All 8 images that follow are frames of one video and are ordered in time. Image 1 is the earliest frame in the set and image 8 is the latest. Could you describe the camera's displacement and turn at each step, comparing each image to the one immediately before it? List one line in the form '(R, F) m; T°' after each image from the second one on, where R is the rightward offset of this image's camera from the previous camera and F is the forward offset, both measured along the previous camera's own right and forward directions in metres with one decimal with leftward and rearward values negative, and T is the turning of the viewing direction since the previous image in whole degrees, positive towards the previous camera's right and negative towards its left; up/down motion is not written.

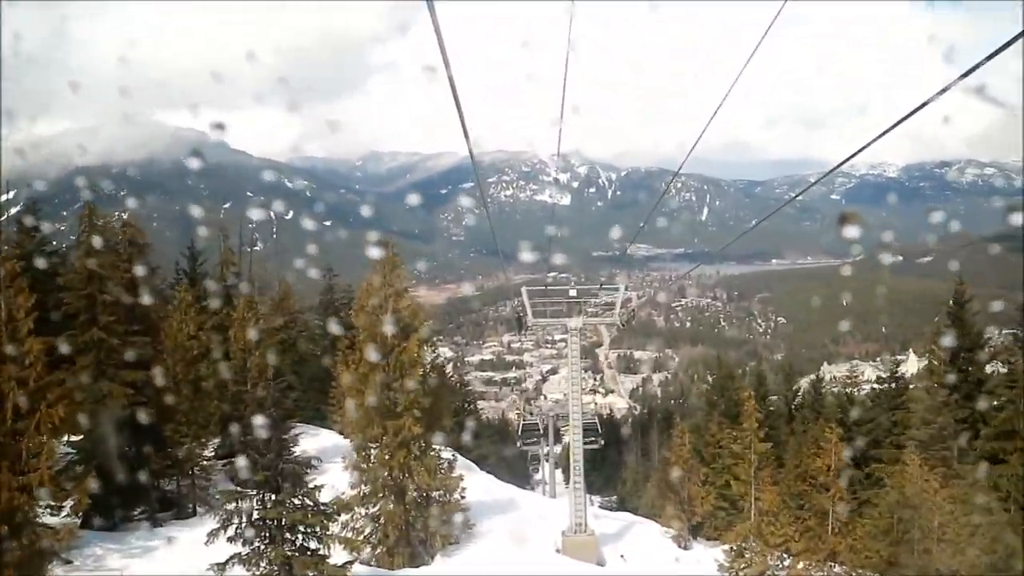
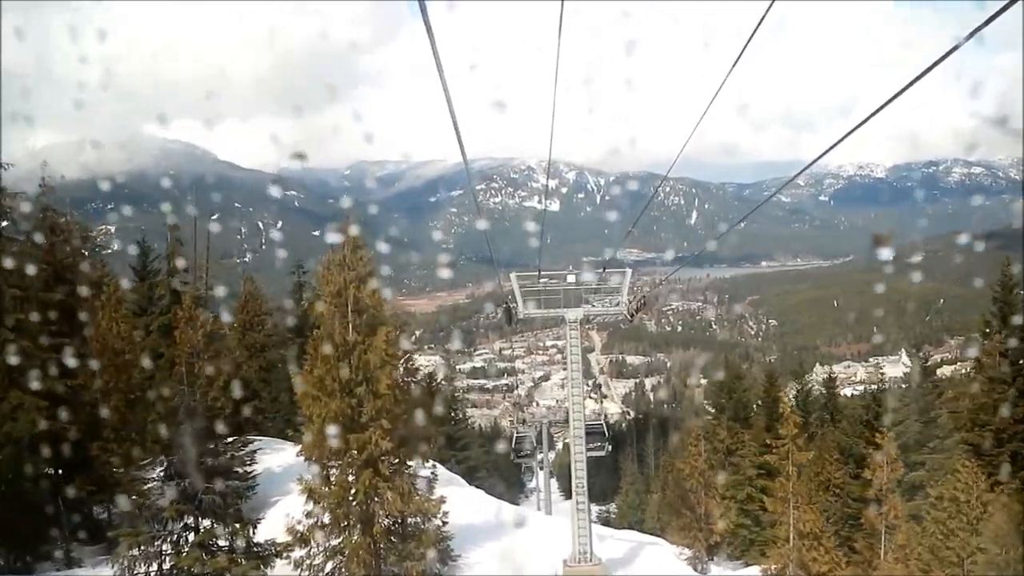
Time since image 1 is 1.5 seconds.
(0.0, +2.3) m; +1°
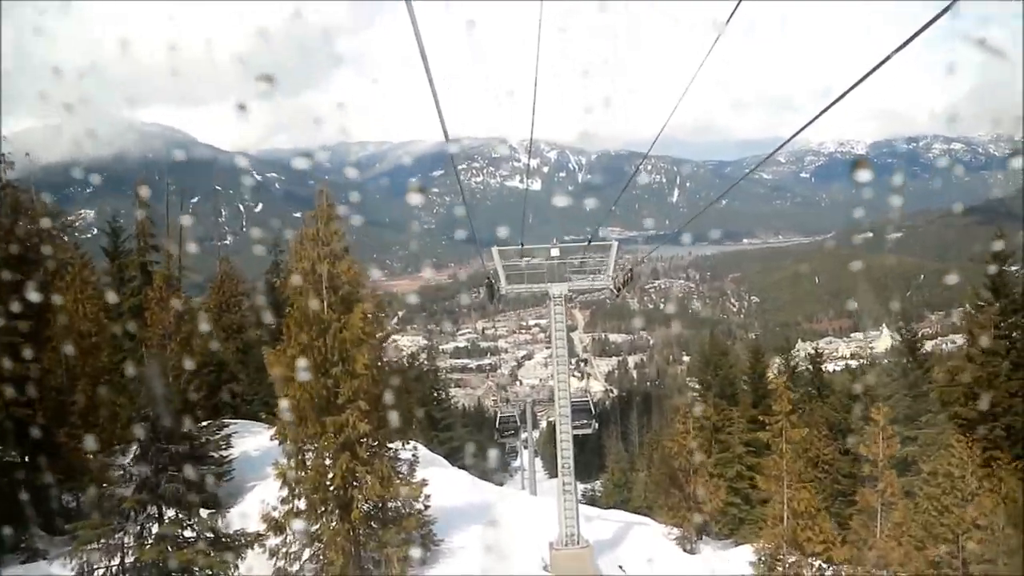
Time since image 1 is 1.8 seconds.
(0.0, +0.5) m; +1°
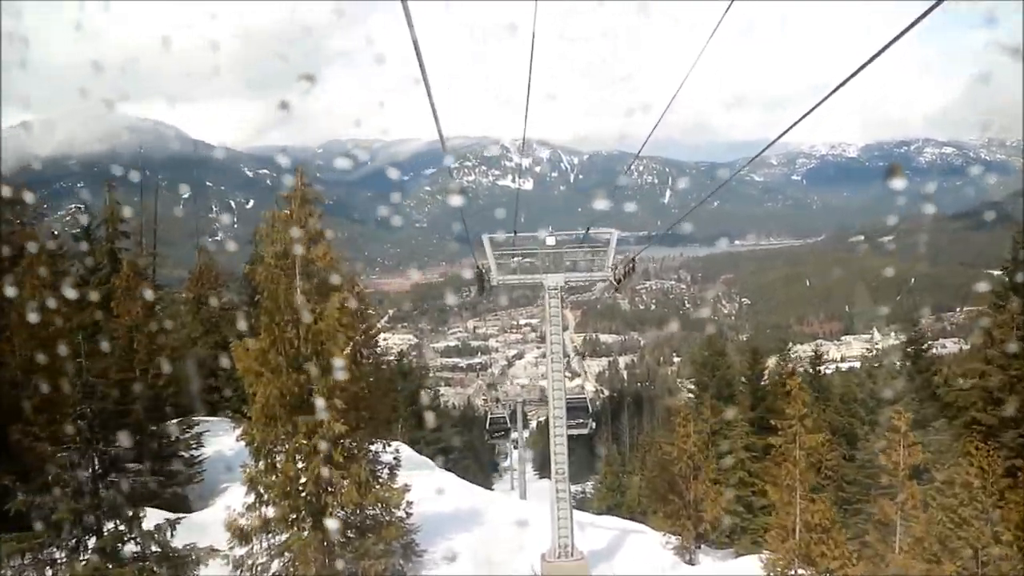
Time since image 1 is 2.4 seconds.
(0.0, +0.9) m; +1°
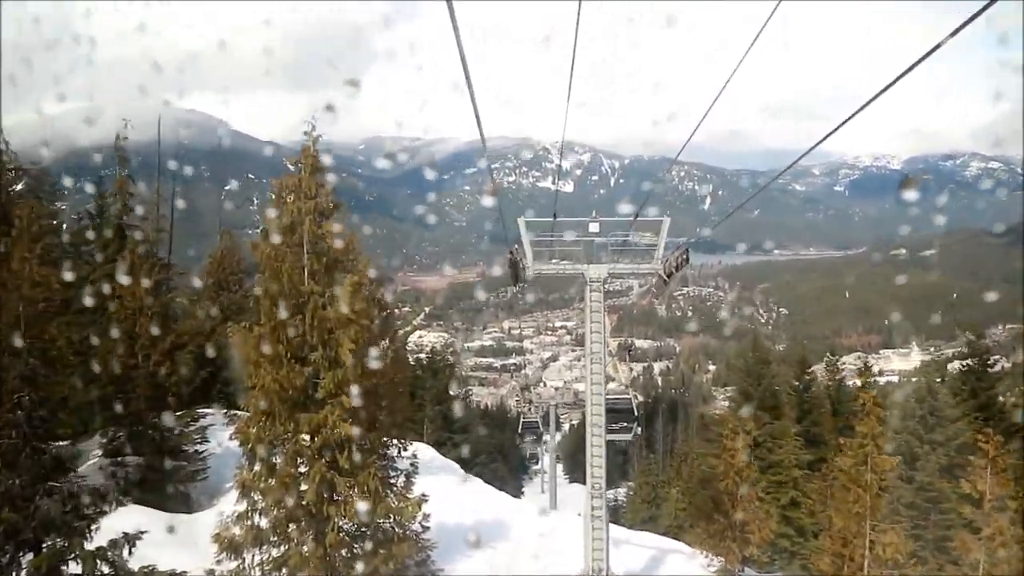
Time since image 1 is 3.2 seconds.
(0.0, +1.2) m; -2°
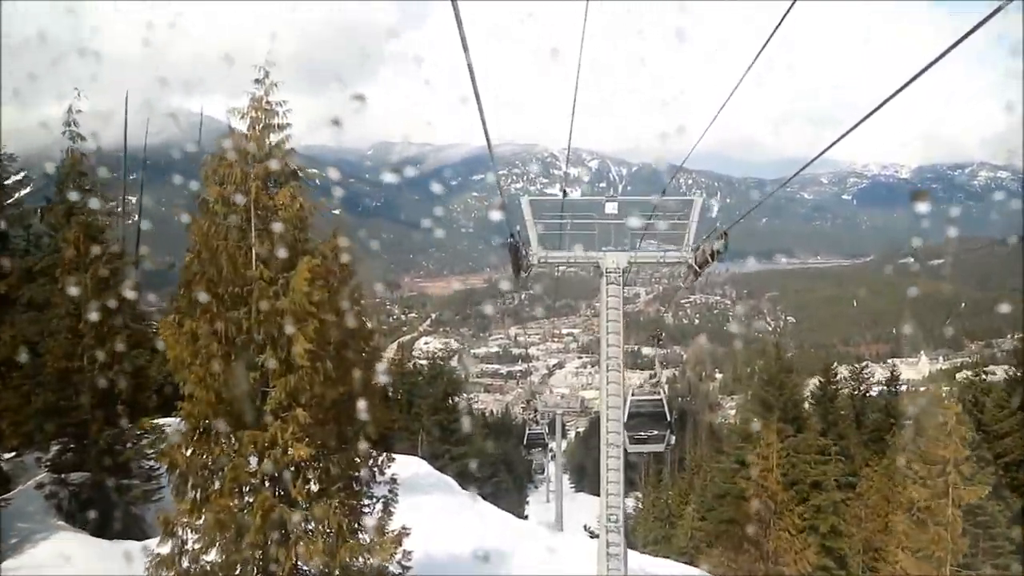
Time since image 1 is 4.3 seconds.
(+0.1, +1.7) m; 0°
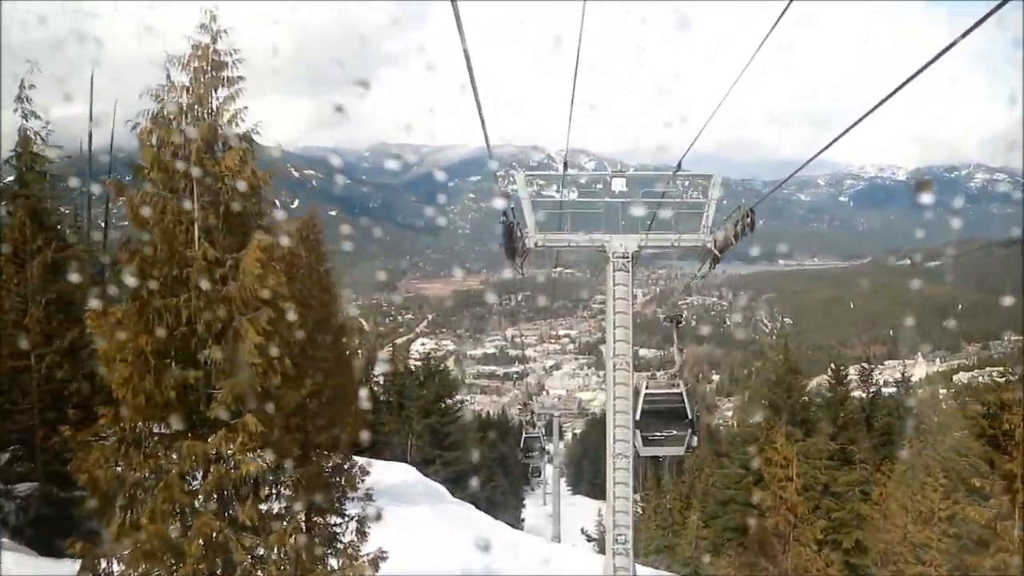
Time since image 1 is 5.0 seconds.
(0.0, +1.1) m; 0°
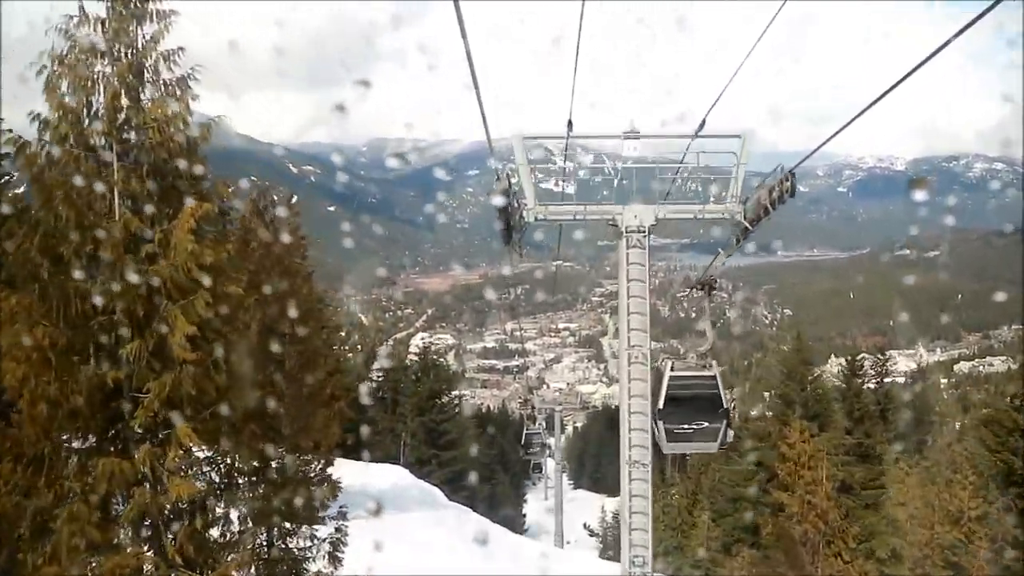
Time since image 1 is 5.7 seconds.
(0.0, +1.1) m; 0°
